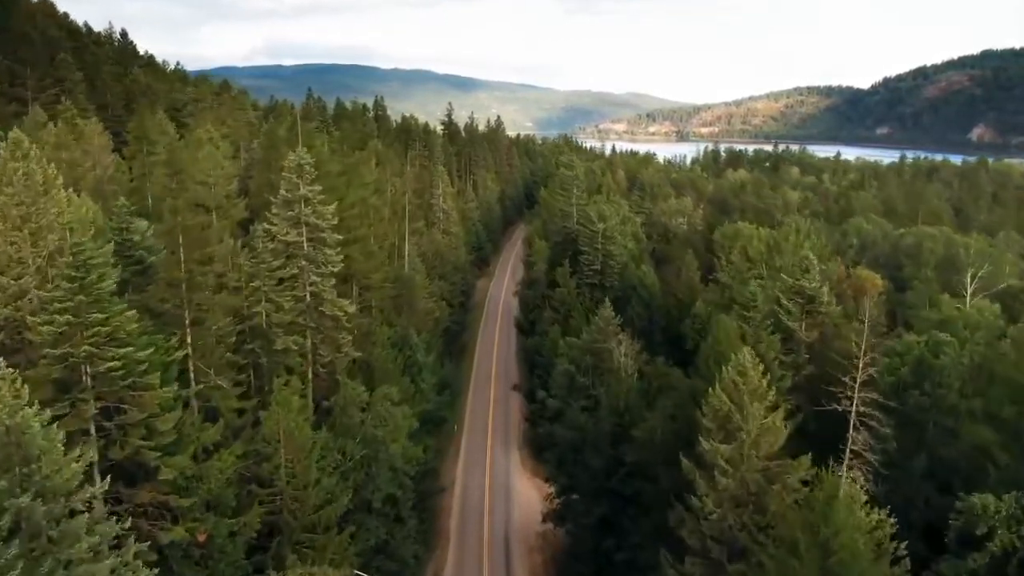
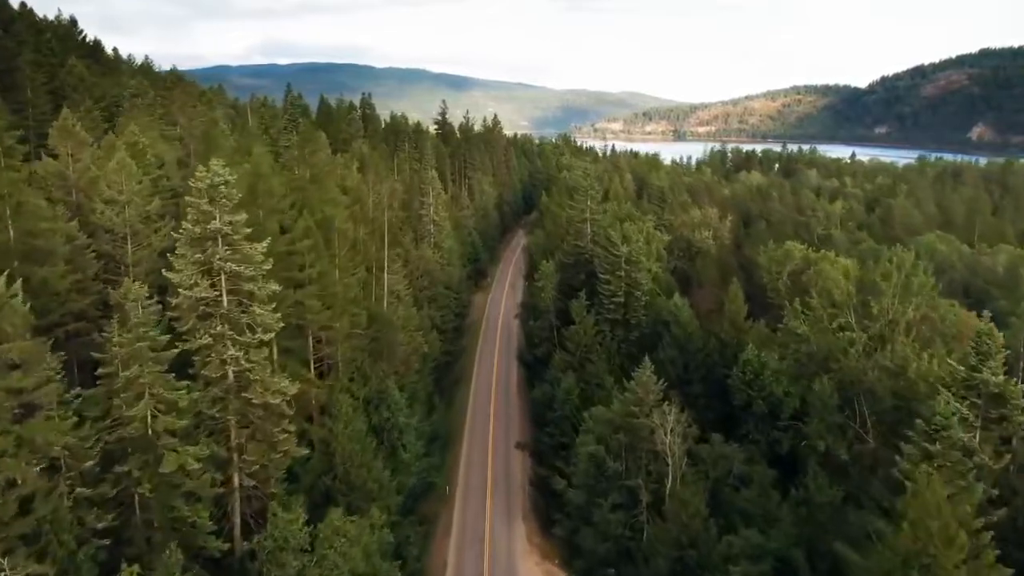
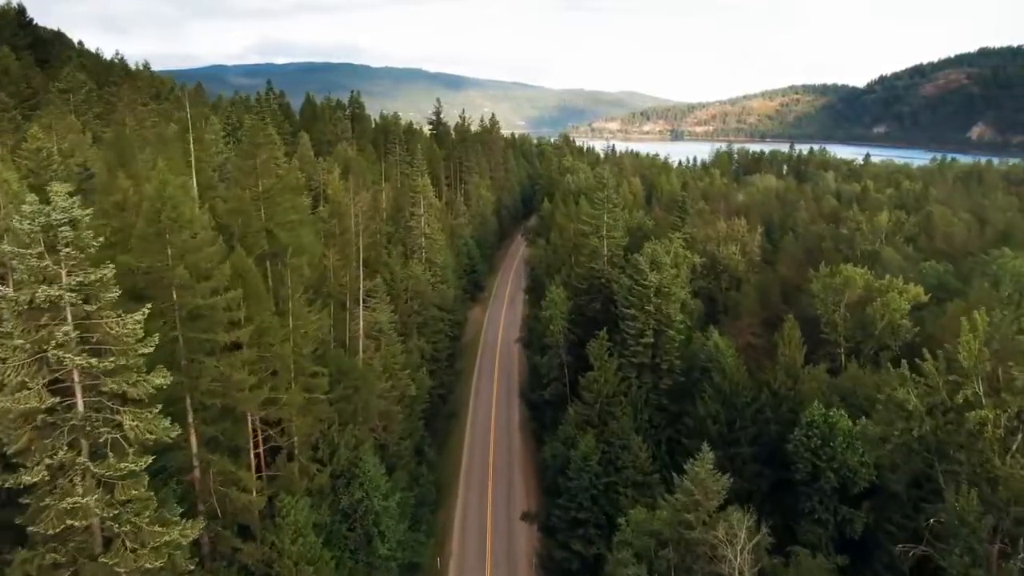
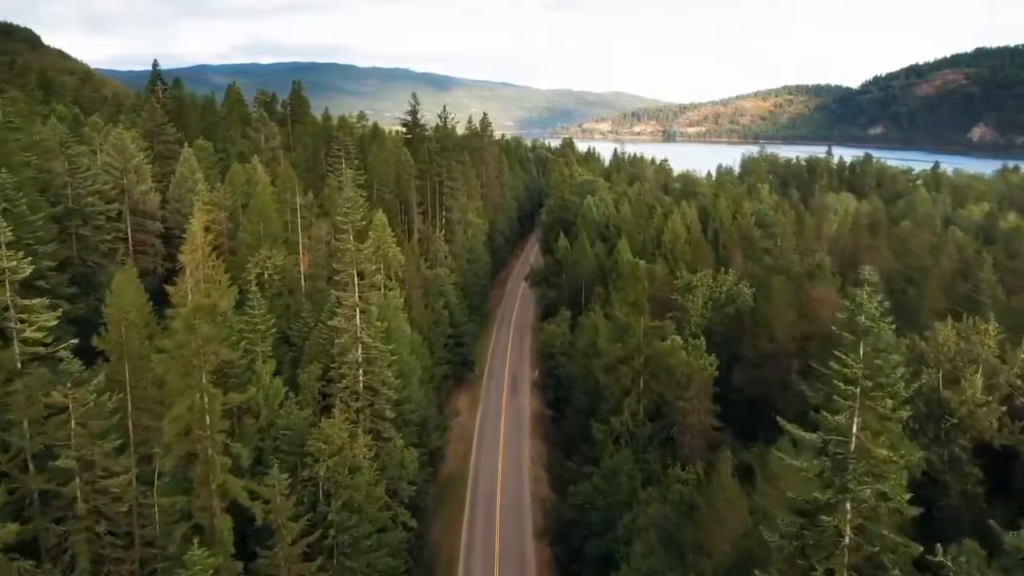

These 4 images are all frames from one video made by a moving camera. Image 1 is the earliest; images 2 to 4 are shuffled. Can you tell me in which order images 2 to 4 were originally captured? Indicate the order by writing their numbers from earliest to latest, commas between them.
2, 3, 4
